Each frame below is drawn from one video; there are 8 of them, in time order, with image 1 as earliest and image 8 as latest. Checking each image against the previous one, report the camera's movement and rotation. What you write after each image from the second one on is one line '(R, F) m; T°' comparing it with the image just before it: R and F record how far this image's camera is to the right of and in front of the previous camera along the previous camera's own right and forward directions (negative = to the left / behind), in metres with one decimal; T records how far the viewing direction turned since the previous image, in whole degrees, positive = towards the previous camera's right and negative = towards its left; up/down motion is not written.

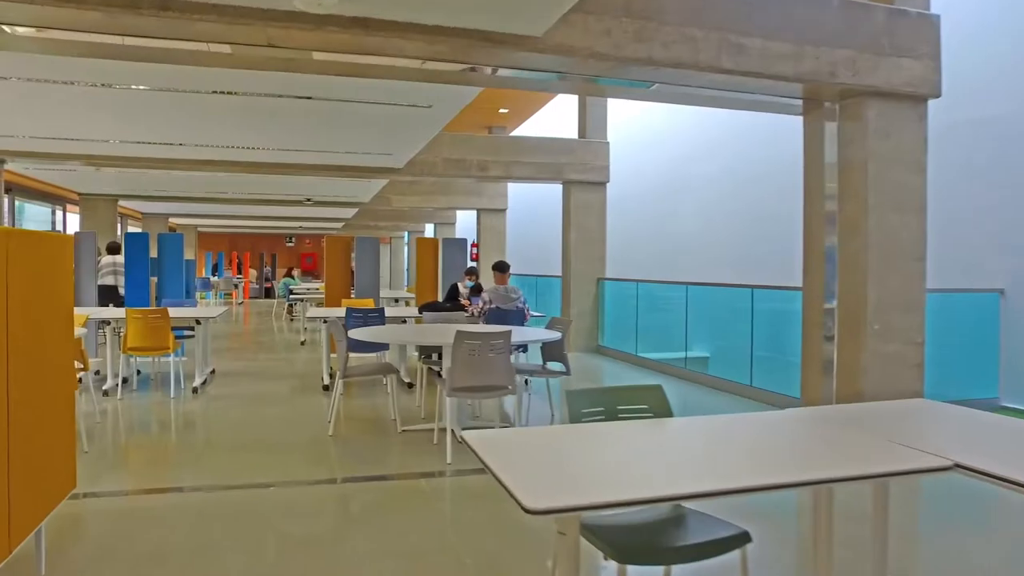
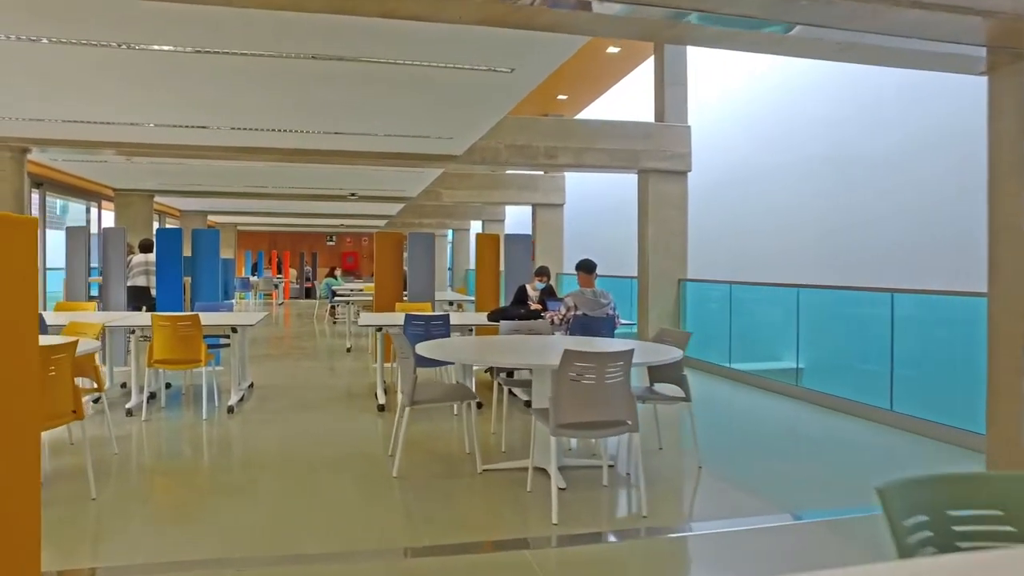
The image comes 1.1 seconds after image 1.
(-0.3, +0.9) m; -3°
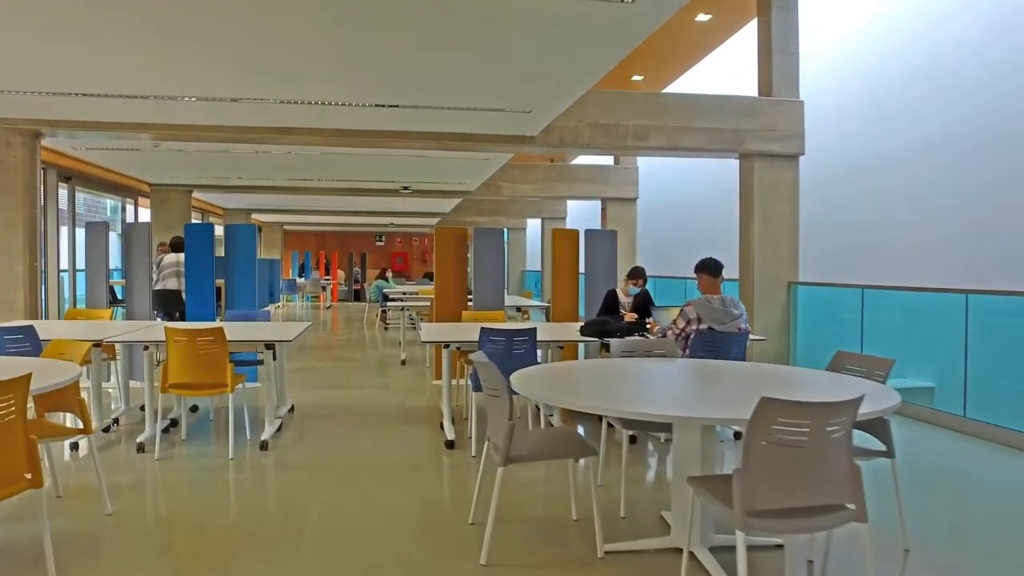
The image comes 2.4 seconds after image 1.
(-0.3, +1.0) m; -3°
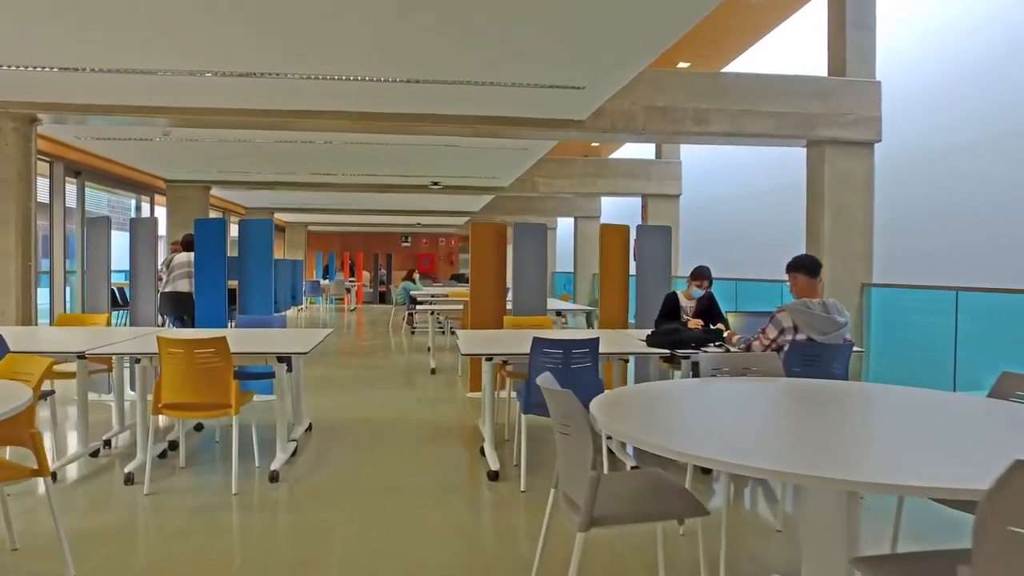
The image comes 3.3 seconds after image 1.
(-0.1, +0.6) m; -2°
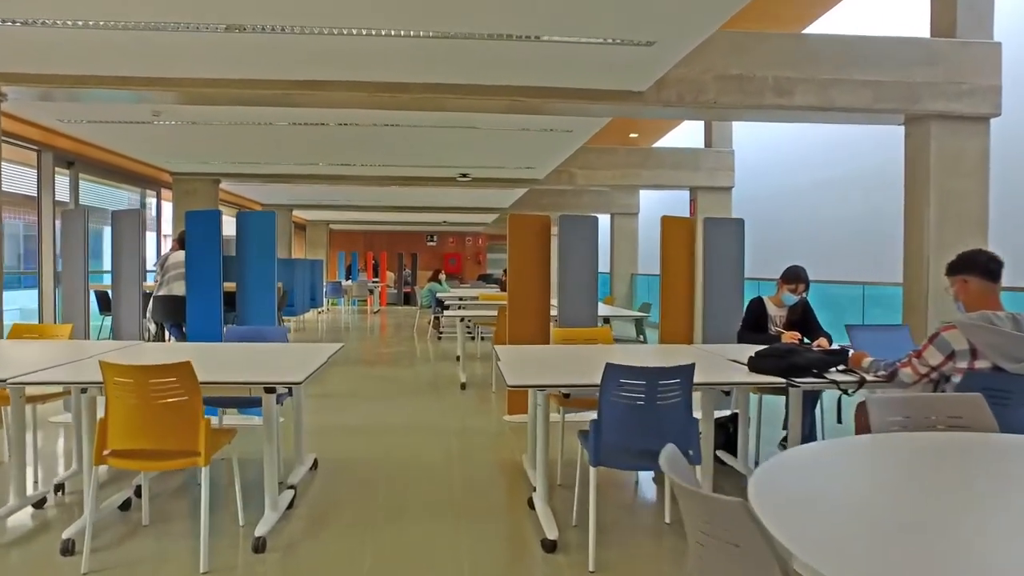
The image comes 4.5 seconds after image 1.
(-0.1, +0.8) m; -2°
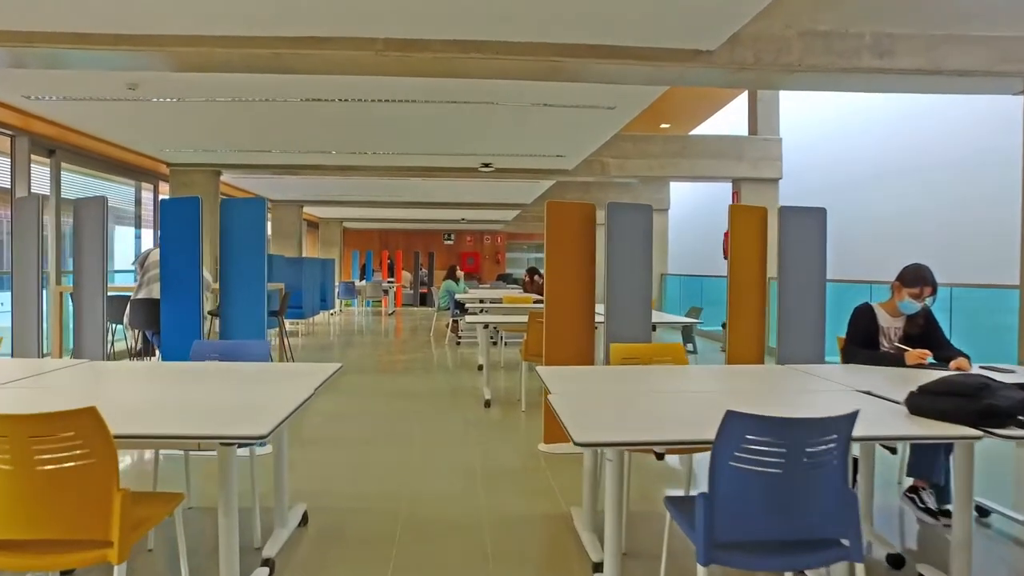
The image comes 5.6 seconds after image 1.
(-0.1, +0.8) m; -1°
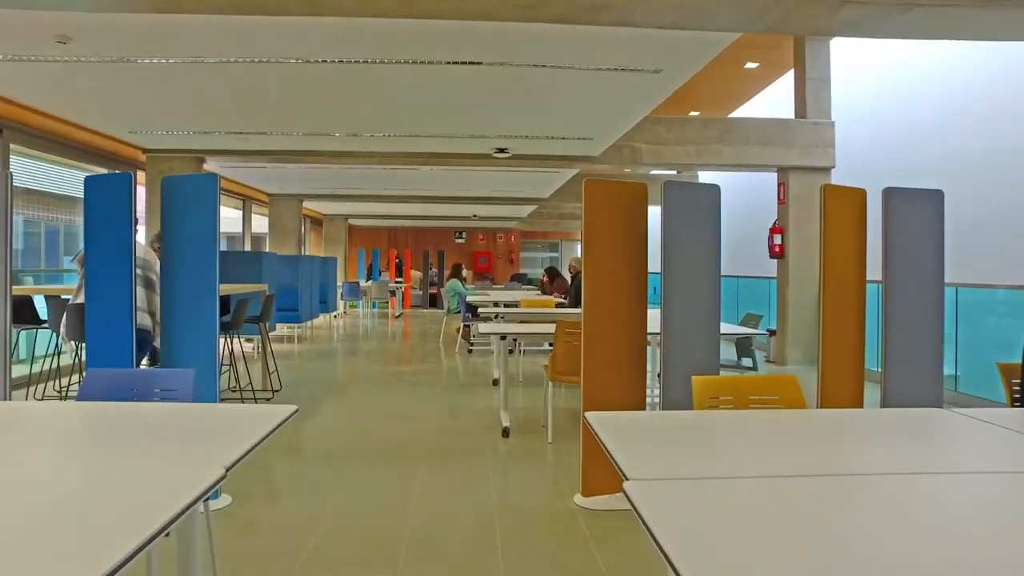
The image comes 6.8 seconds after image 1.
(-0.1, +0.9) m; -1°
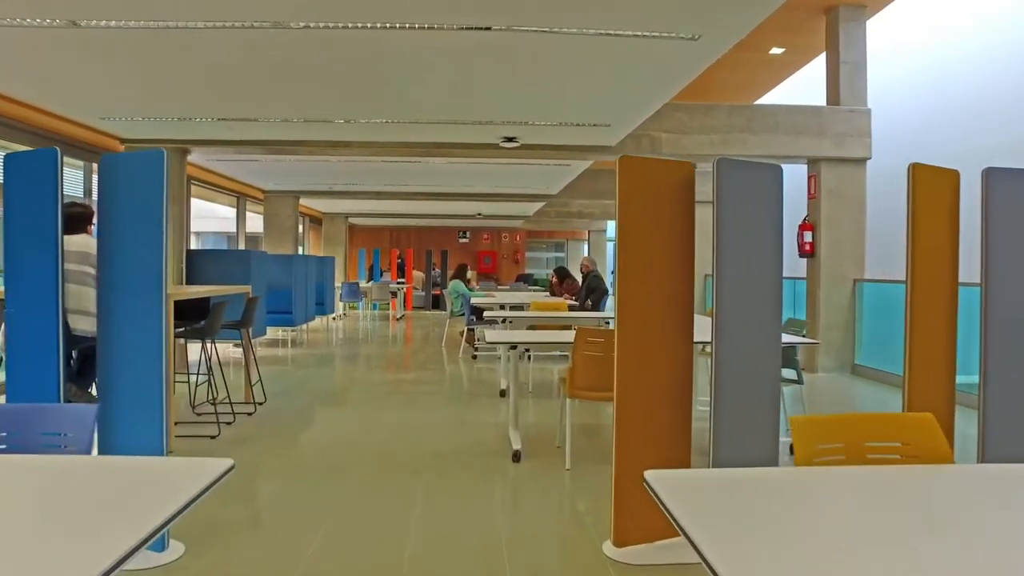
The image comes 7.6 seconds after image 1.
(0.0, +0.6) m; 0°
